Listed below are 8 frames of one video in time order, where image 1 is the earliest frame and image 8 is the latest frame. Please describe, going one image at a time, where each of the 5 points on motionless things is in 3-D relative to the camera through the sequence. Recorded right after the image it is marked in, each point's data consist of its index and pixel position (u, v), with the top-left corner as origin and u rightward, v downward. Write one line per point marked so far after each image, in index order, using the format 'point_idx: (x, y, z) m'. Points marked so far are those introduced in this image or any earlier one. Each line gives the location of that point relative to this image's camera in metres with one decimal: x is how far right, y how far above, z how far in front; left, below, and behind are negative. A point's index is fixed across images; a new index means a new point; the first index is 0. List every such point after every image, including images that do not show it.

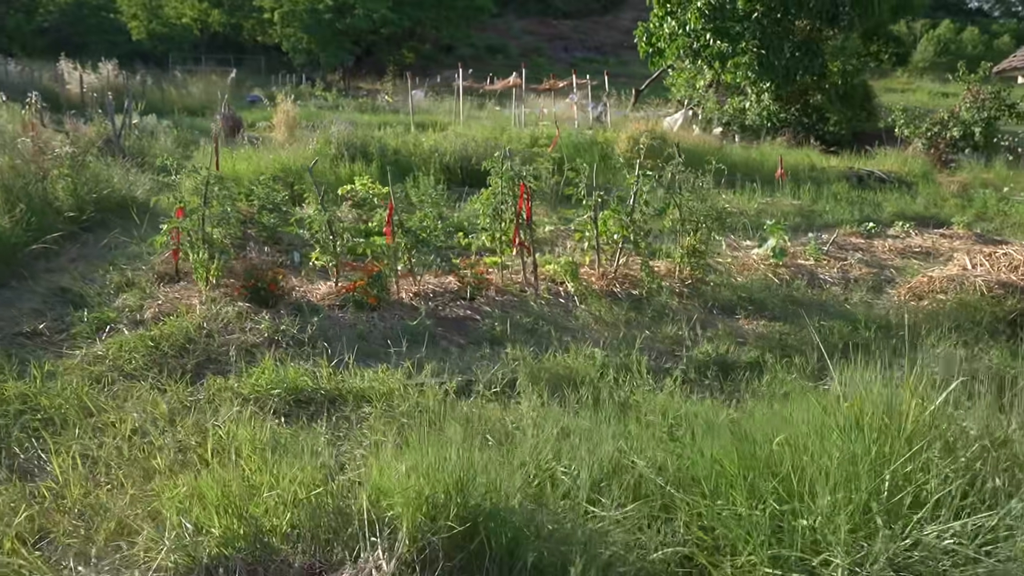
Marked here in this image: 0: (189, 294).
0: (-2.4, 0.0, +5.5) m
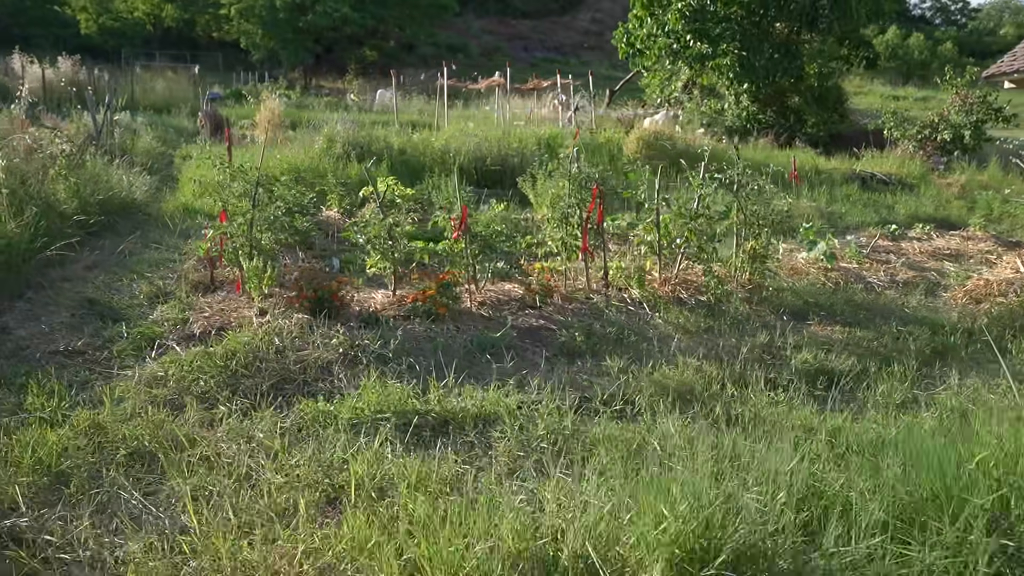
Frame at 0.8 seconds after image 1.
0: (-1.9, -0.1, +5.0) m
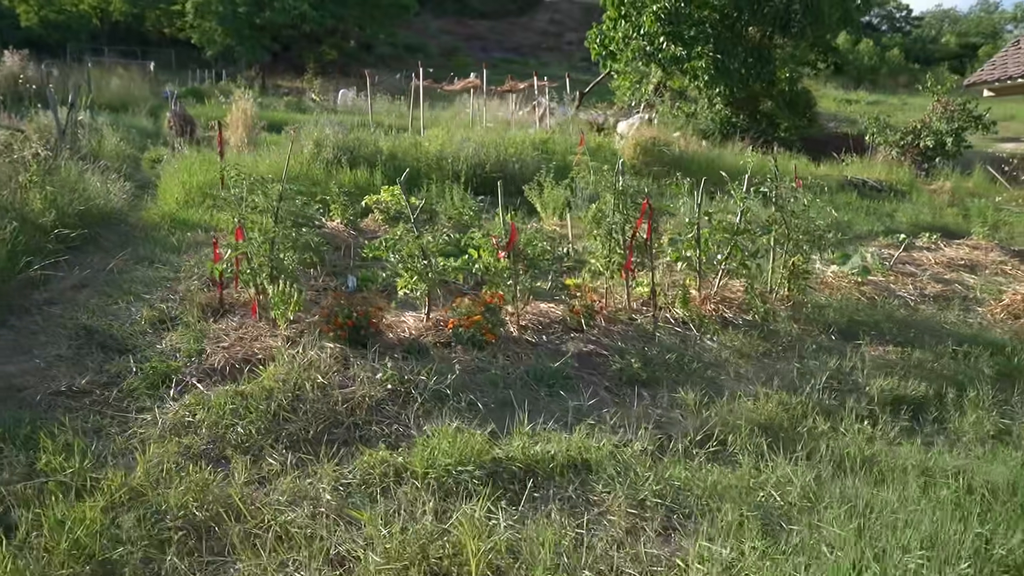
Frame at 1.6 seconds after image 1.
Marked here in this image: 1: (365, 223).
0: (-1.6, -0.3, +4.5) m
1: (-1.4, +0.6, +7.1) m
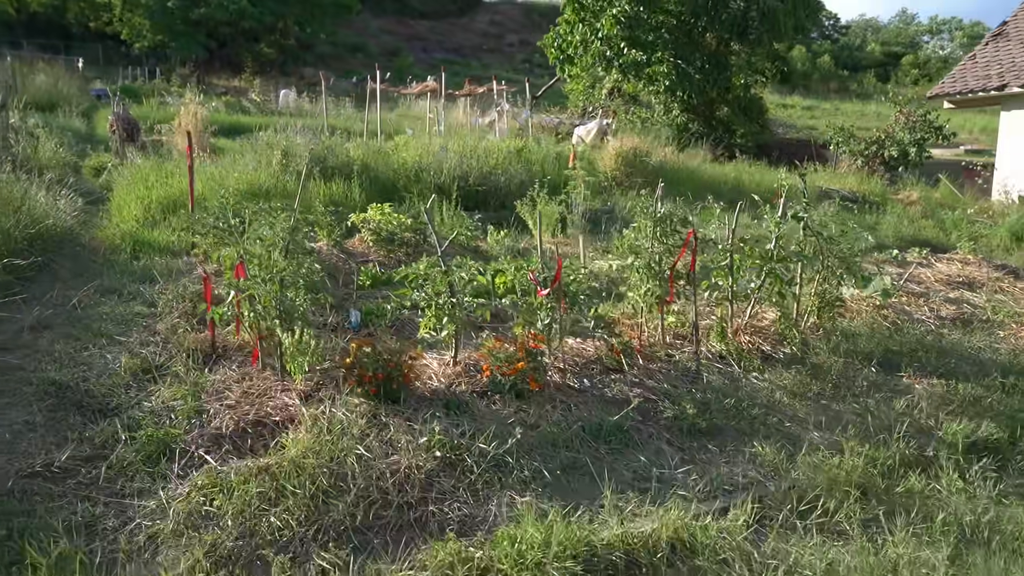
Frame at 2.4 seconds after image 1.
0: (-1.3, -0.5, +3.9) m
1: (-1.4, +0.4, +6.5) m
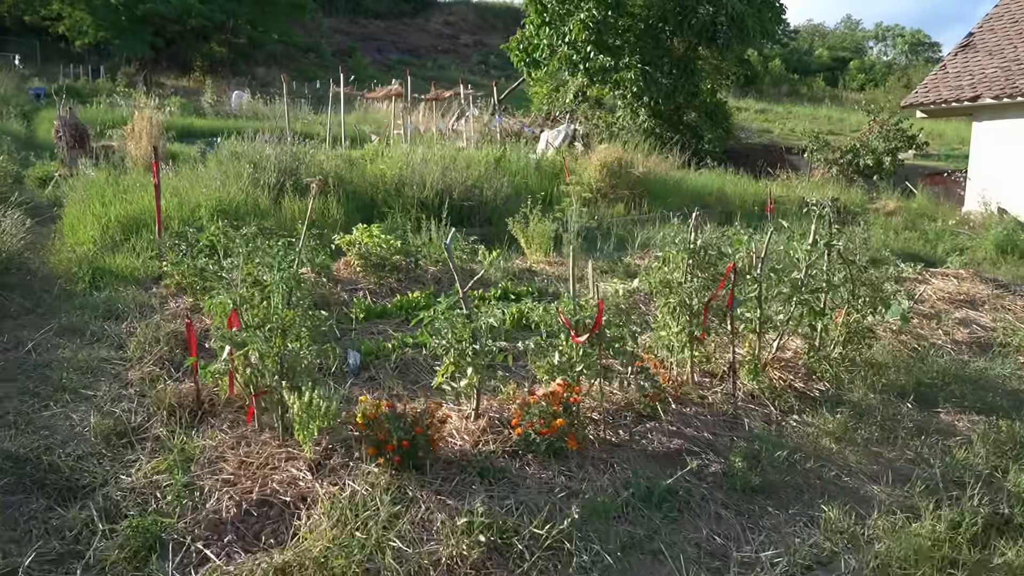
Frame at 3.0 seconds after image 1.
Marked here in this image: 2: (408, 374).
0: (-1.2, -0.8, +3.4) m
1: (-1.4, +0.2, +6.0) m
2: (-0.6, -0.5, +4.5) m
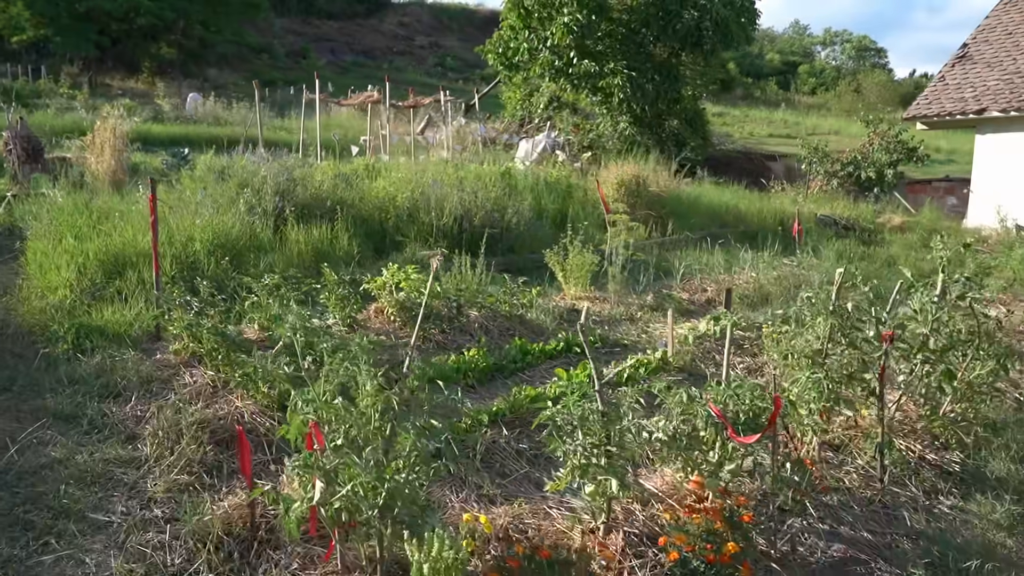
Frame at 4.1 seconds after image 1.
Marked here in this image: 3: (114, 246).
0: (-0.5, -1.1, +2.5) m
1: (-1.0, -0.2, +5.1) m
2: (-0.1, -0.9, +3.7) m
3: (-3.1, +0.3, +5.7) m
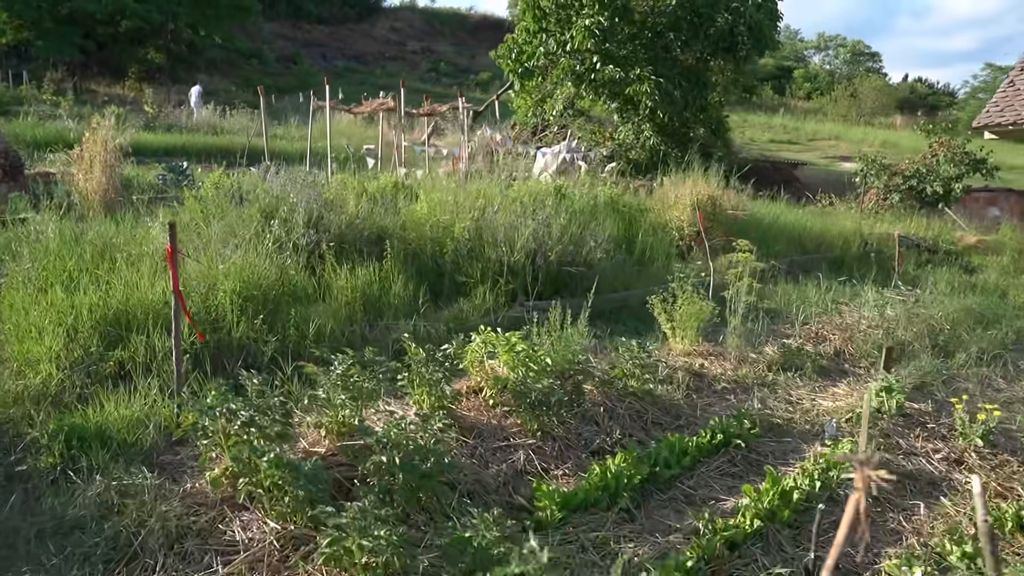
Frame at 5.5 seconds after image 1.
0: (+0.2, -1.5, +1.3) m
1: (-0.3, -0.6, +3.8) m
2: (+0.7, -1.3, +2.4) m
3: (-2.4, -0.1, +4.4) m
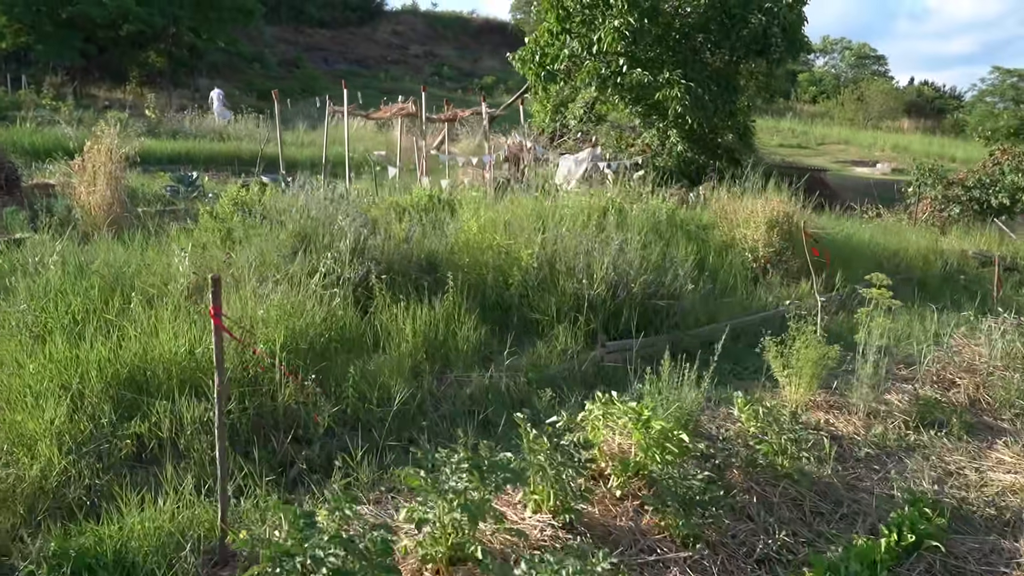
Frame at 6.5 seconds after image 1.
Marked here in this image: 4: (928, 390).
0: (+0.8, -1.7, +0.4) m
1: (+0.3, -0.9, +3.0) m
2: (+1.2, -1.5, +1.5) m
3: (-1.8, -0.3, +3.5) m
4: (+2.8, -0.7, +4.9) m
